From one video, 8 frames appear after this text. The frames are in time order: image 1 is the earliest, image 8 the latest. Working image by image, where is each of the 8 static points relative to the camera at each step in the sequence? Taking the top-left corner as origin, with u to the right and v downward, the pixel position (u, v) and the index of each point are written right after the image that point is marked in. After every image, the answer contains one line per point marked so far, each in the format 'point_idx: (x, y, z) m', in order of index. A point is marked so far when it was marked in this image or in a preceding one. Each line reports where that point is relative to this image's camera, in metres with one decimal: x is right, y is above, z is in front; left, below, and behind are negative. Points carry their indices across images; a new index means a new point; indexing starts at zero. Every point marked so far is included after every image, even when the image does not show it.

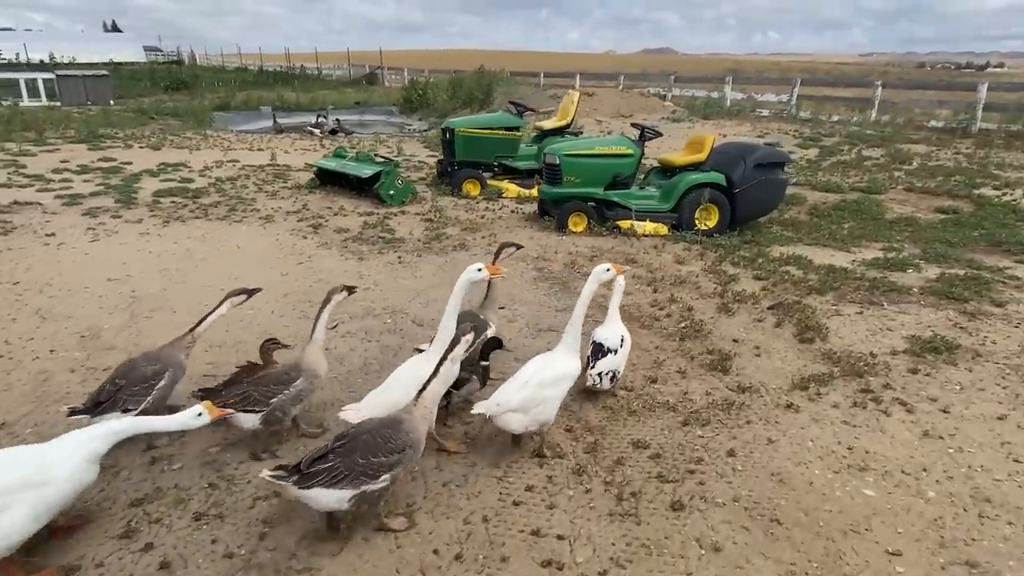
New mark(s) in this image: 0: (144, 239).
0: (-5.9, +0.8, +10.0) m
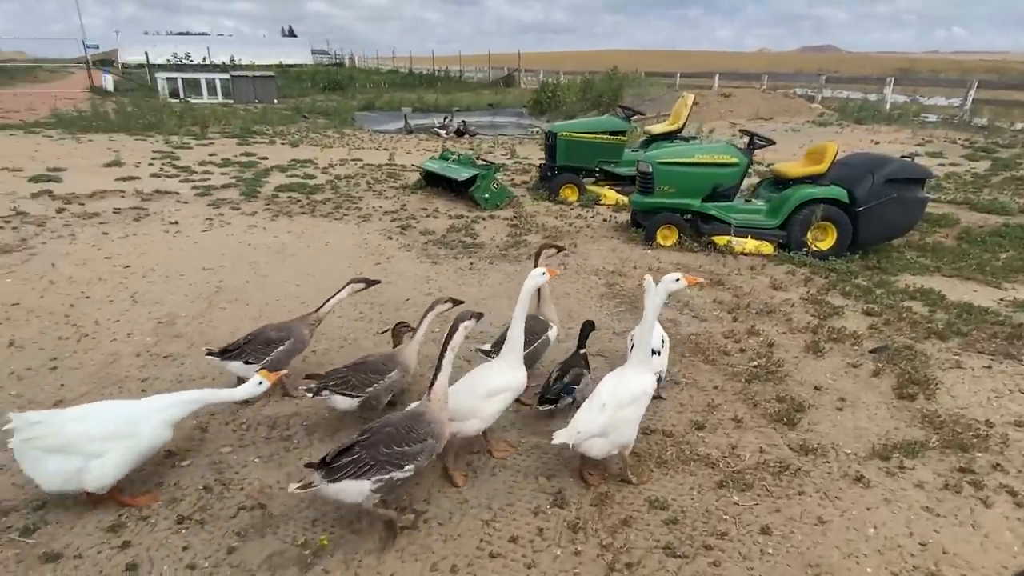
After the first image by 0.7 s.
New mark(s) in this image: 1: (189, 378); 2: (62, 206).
0: (-4.5, +1.0, +10.7) m
1: (-3.0, -0.8, +5.7) m
2: (-8.6, +1.6, +11.9) m
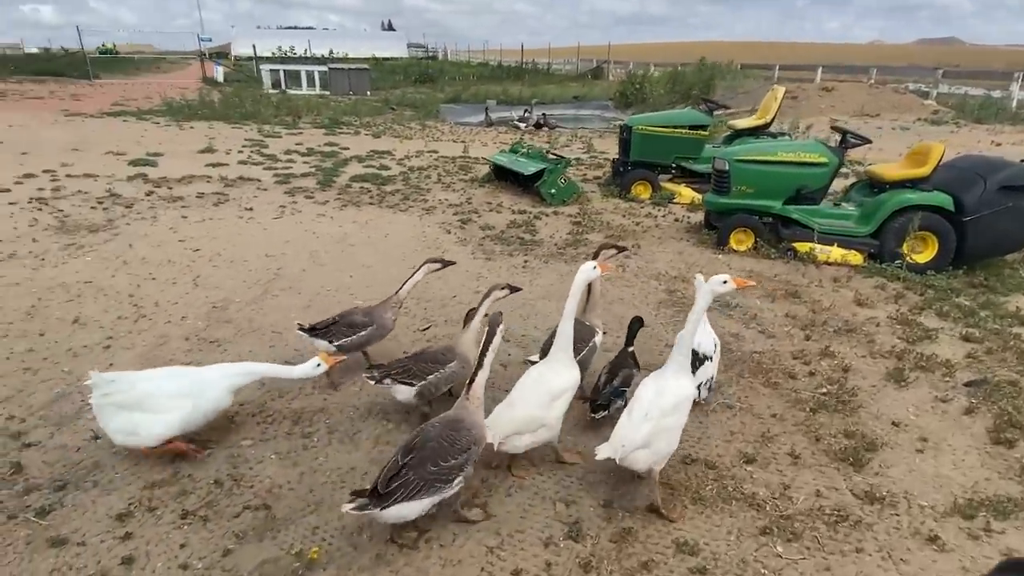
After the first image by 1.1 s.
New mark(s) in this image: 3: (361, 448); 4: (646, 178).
0: (-3.4, +1.2, +10.8) m
1: (-2.6, -0.7, +5.7) m
2: (-7.3, +2.0, +12.6) m
3: (-1.1, -1.1, +4.4) m
4: (+2.8, +2.3, +13.0) m
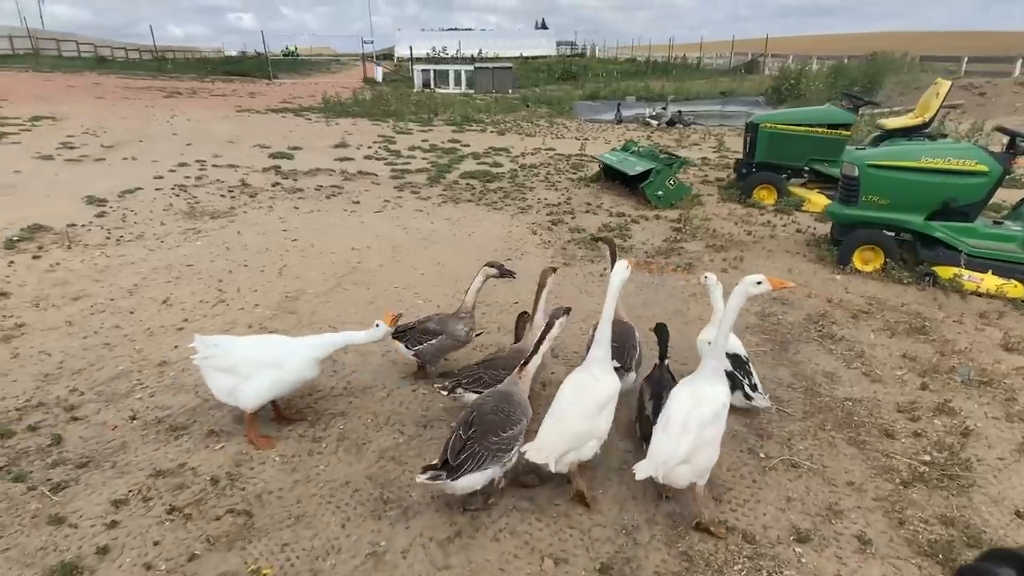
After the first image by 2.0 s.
0: (-1.7, +1.3, +10.9) m
1: (-2.2, -0.7, +5.8) m
2: (-5.1, +2.3, +13.5) m
3: (-1.0, -1.2, +4.2) m
4: (+4.9, +2.0, +11.7) m
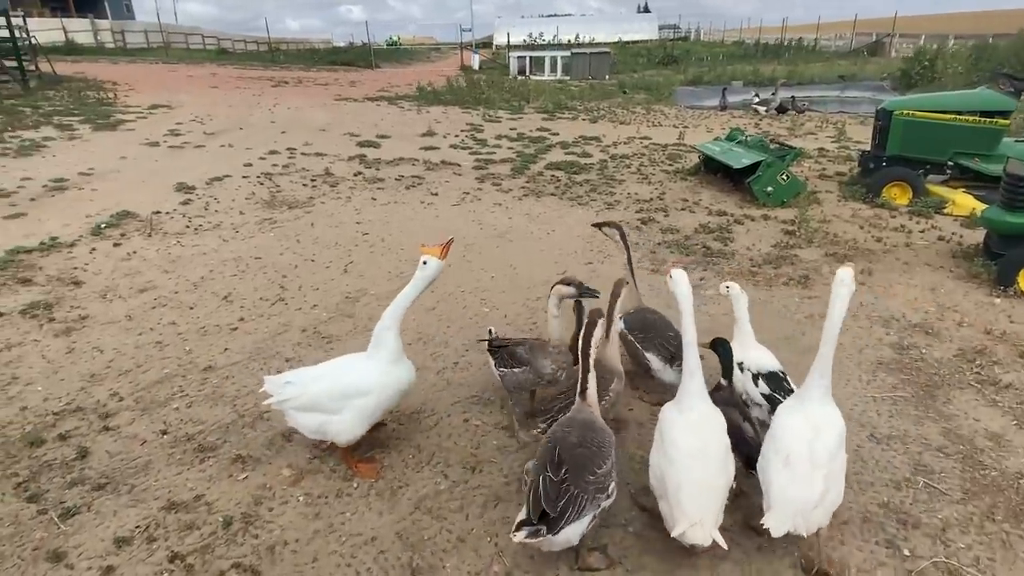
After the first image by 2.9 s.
0: (-0.3, +1.3, +10.3) m
1: (-1.6, -0.7, +5.3) m
2: (-3.2, +2.5, +13.3) m
3: (-0.7, -1.3, +3.5) m
4: (+6.4, +1.8, +10.1) m
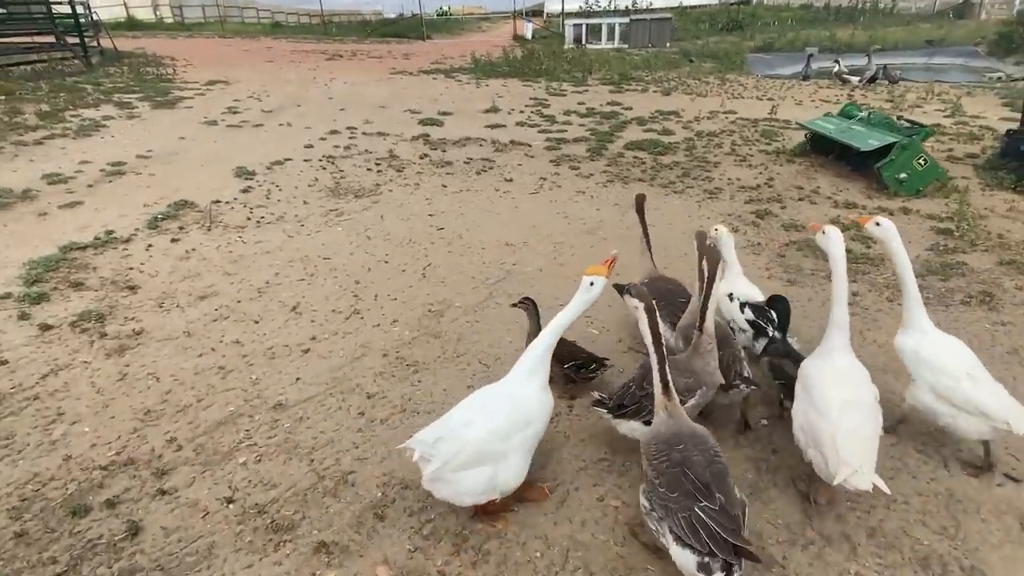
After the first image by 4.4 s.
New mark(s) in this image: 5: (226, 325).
0: (+1.0, +1.4, +9.2) m
1: (-0.7, -0.9, +4.4) m
2: (-1.7, +2.7, +12.3) m
3: (+0.1, -1.5, +2.6) m
4: (+7.6, +1.7, +8.5) m
5: (-2.6, -0.3, +5.6) m
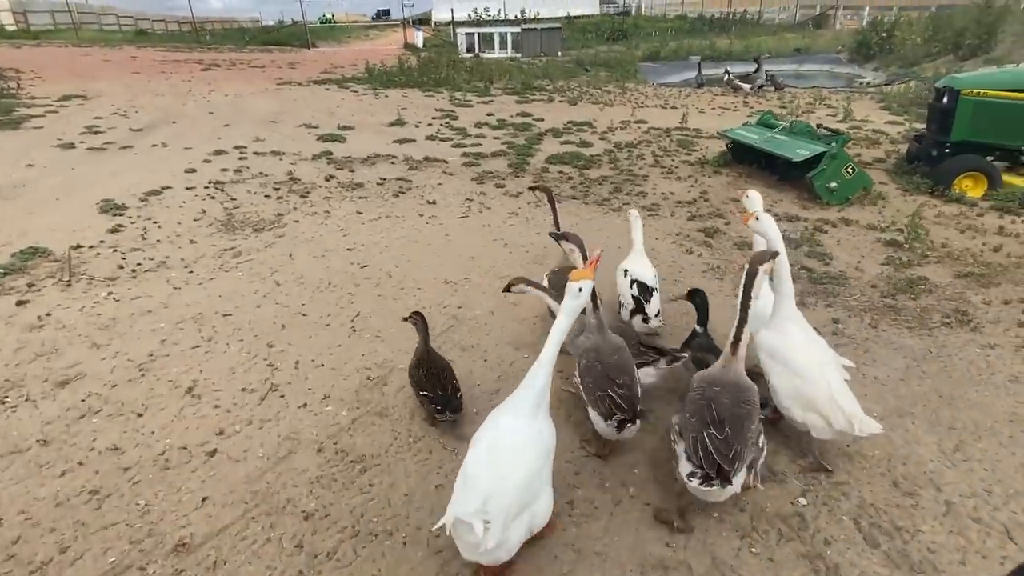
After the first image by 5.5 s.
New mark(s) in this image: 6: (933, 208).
0: (0.0, +0.9, +8.4) m
1: (-0.8, -1.3, +3.4) m
2: (-3.2, +2.1, +11.1) m
3: (+0.3, -1.9, +1.7) m
4: (+6.6, +1.7, +8.7) m
5: (-2.8, -0.9, +4.3) m
6: (+5.9, +1.1, +8.7) m
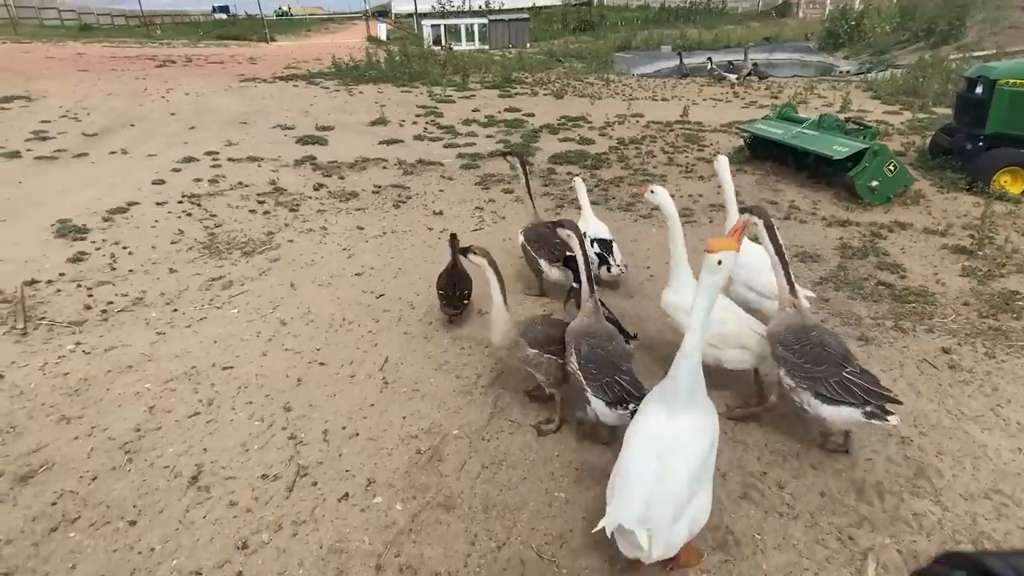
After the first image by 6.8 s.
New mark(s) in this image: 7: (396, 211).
0: (+0.3, +0.7, +7.5) m
1: (-0.2, -1.6, +2.5) m
2: (-3.1, +1.7, +10.0) m
3: (+1.0, -2.2, +0.9) m
4: (+6.8, +1.6, +8.1) m
5: (-2.3, -1.3, +3.3) m
6: (+6.1, +1.1, +8.1) m
7: (-1.6, +1.1, +8.5) m
